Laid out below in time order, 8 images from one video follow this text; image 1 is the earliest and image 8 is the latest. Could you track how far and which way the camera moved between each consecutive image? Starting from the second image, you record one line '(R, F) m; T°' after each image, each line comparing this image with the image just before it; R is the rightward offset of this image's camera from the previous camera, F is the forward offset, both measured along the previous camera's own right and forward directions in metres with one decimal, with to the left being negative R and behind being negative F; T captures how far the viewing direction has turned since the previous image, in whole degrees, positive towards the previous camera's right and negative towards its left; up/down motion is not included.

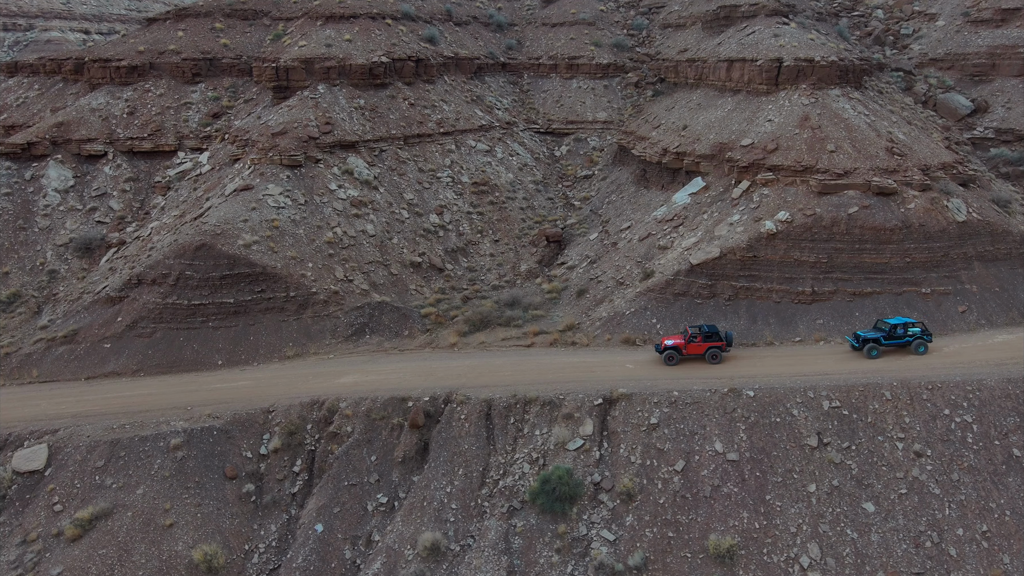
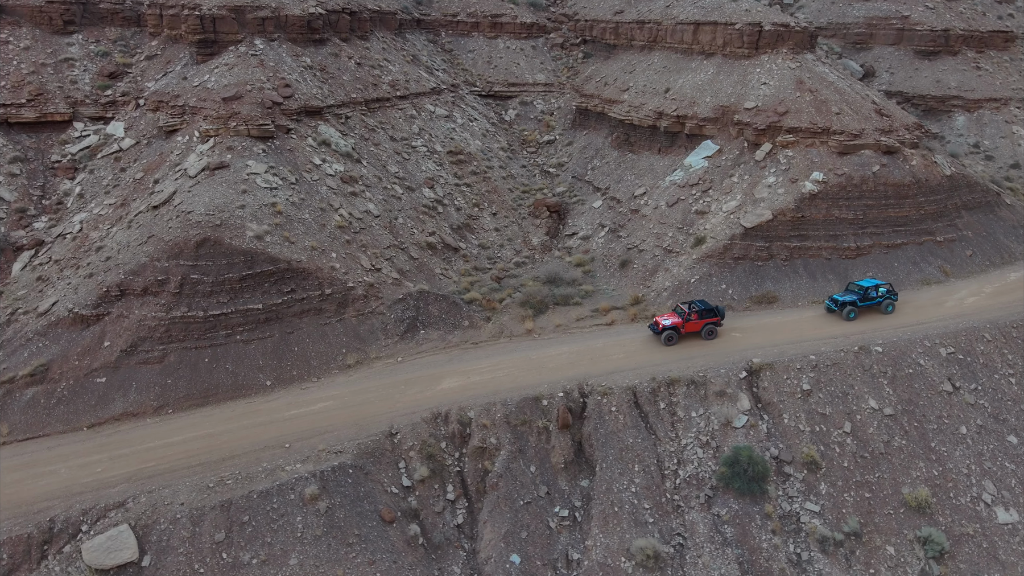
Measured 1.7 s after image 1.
(-8.5, +3.0) m; +16°
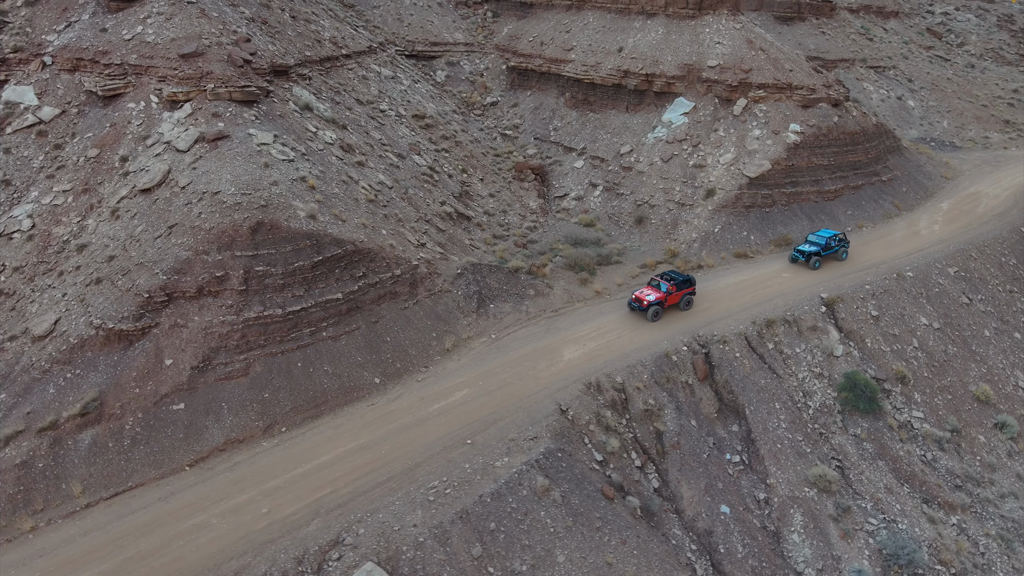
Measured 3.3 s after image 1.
(-8.3, +2.0) m; +17°
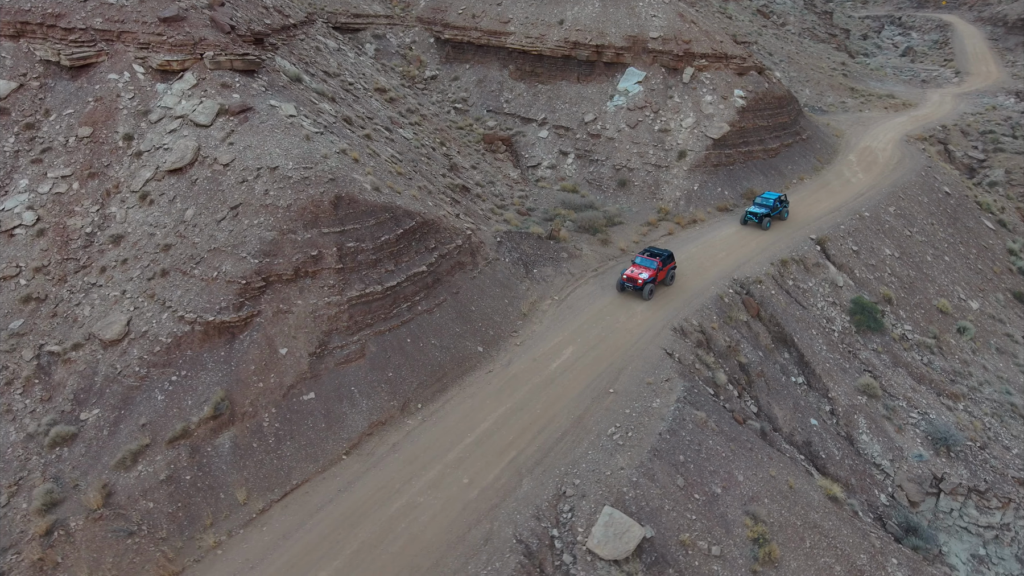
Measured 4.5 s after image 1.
(-6.4, +0.5) m; +14°
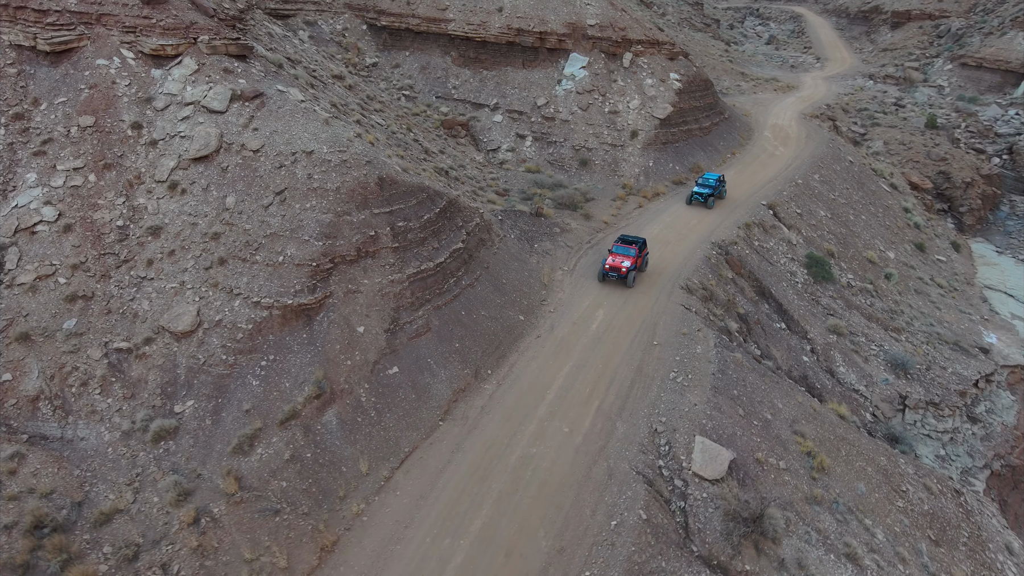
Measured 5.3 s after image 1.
(-4.0, -0.6) m; +10°
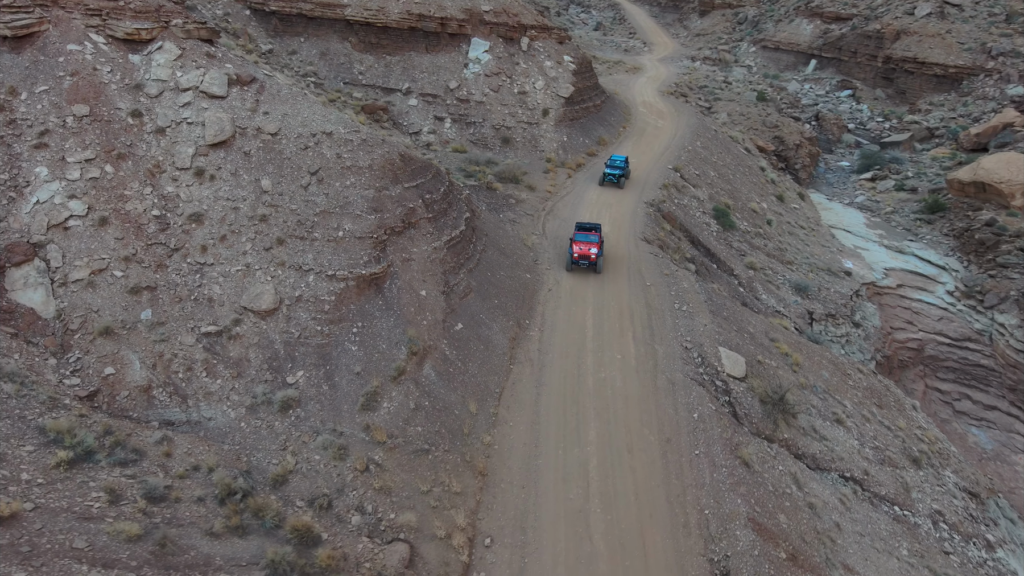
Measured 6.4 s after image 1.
(-5.0, -1.1) m; +15°
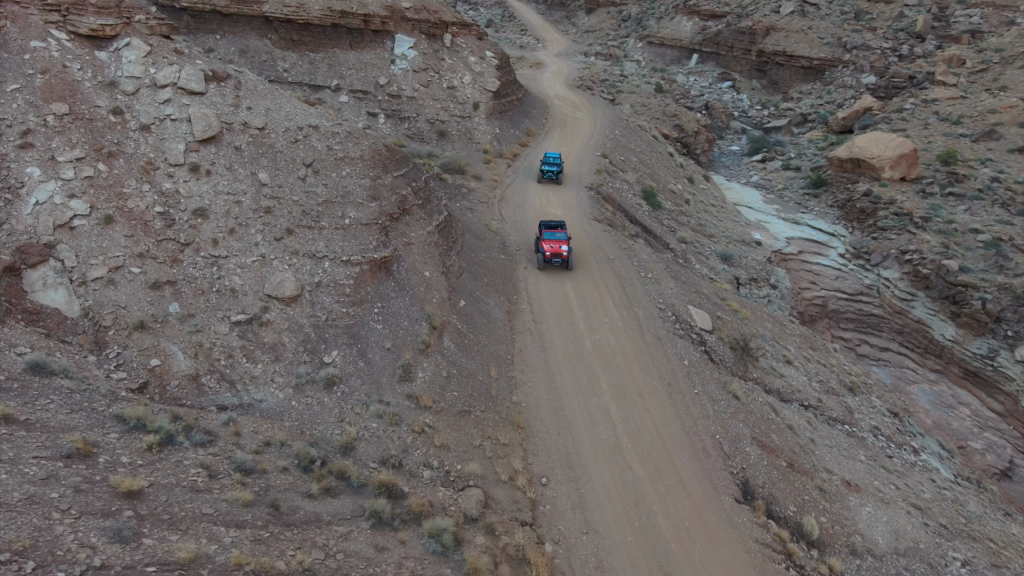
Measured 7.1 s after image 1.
(-2.6, -1.0) m; +9°
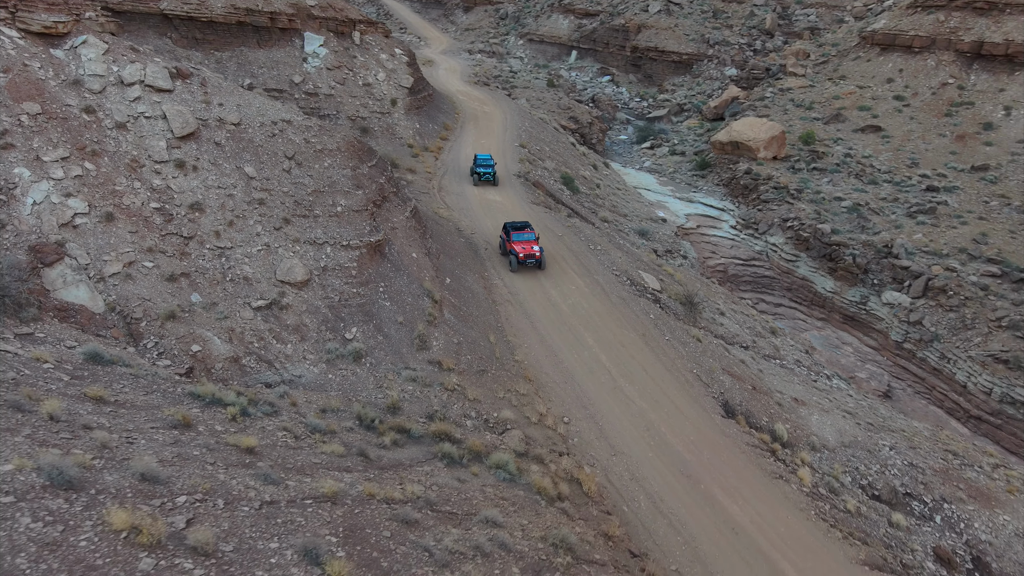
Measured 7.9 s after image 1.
(-2.7, -1.2) m; +10°
